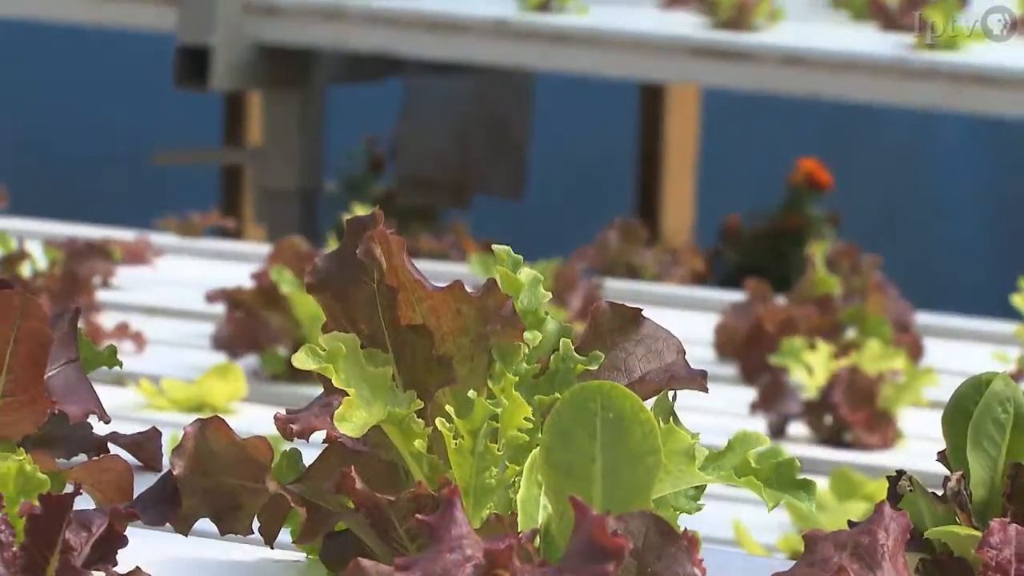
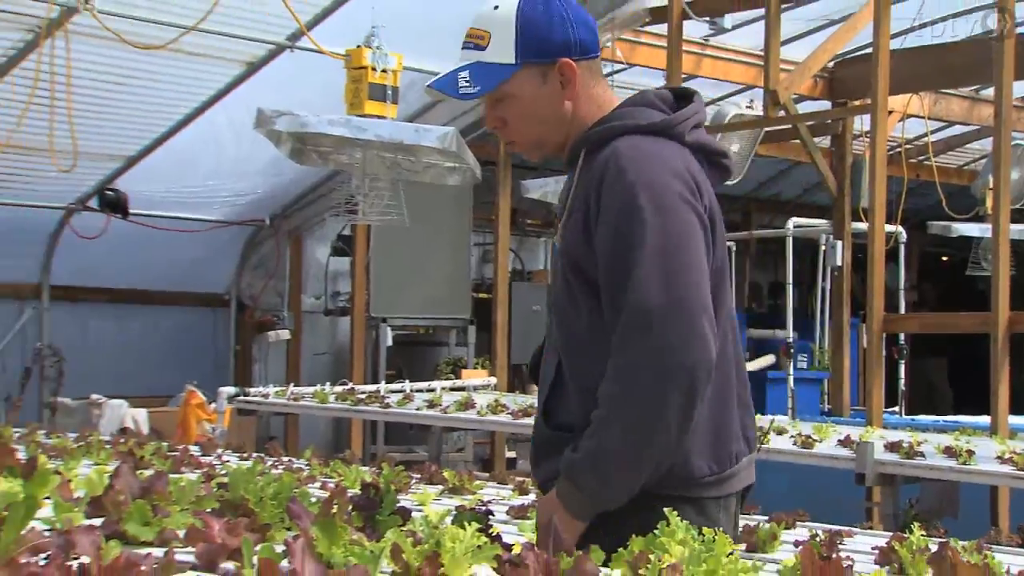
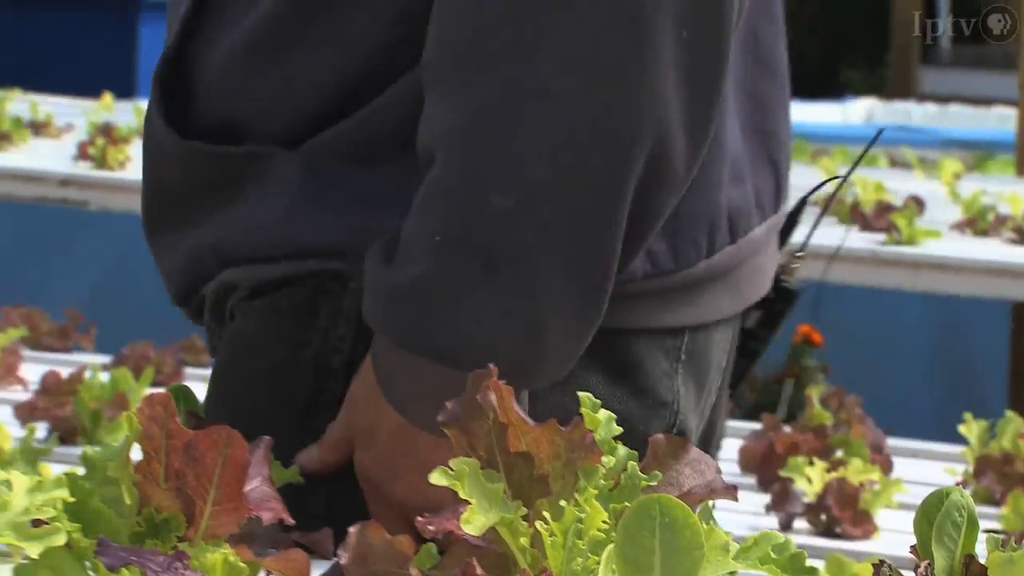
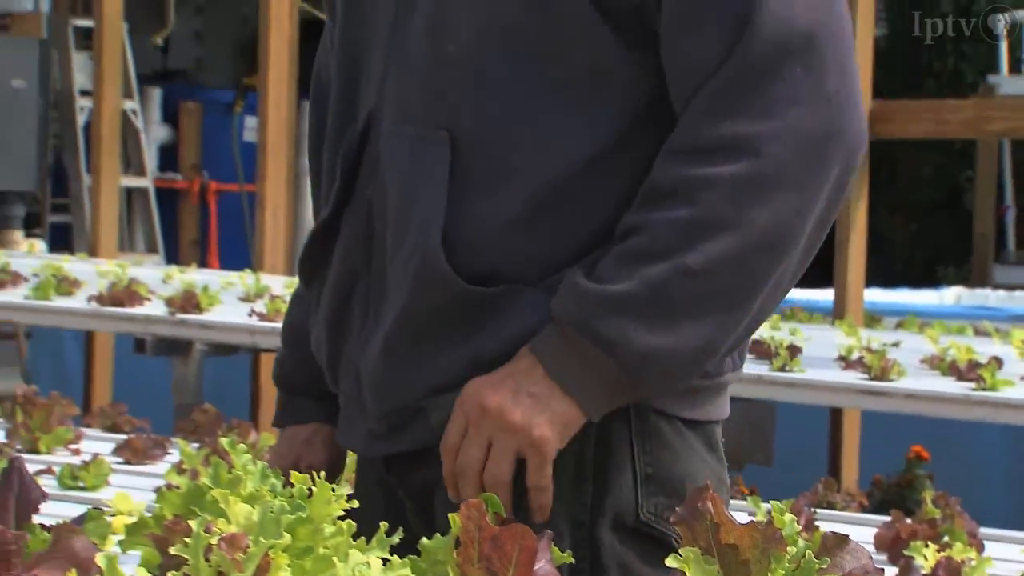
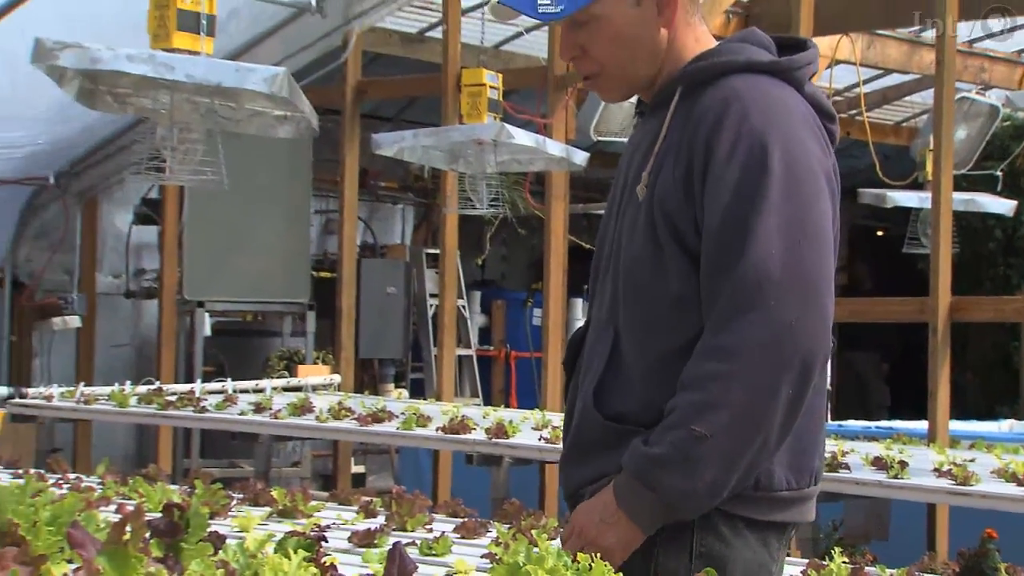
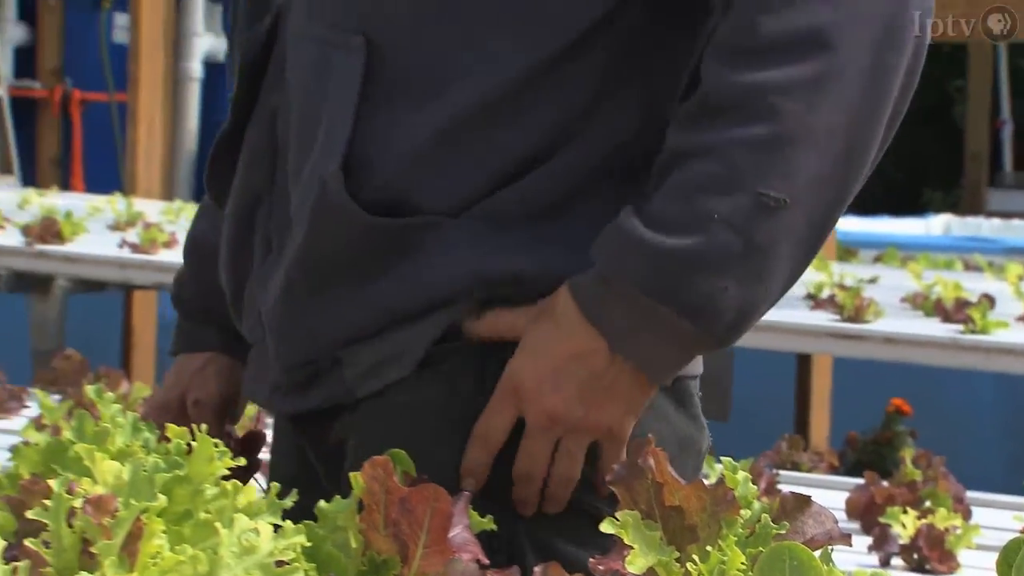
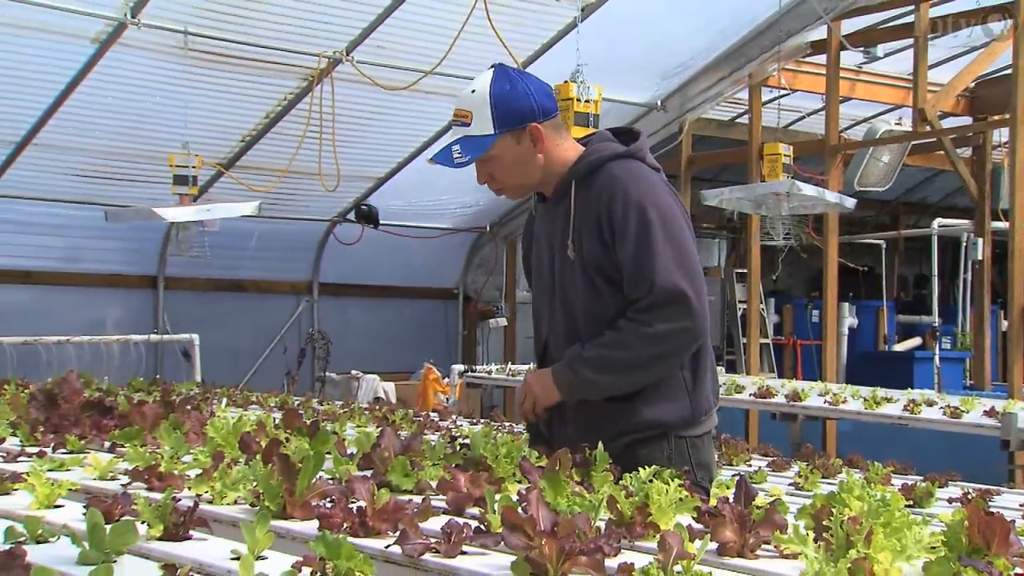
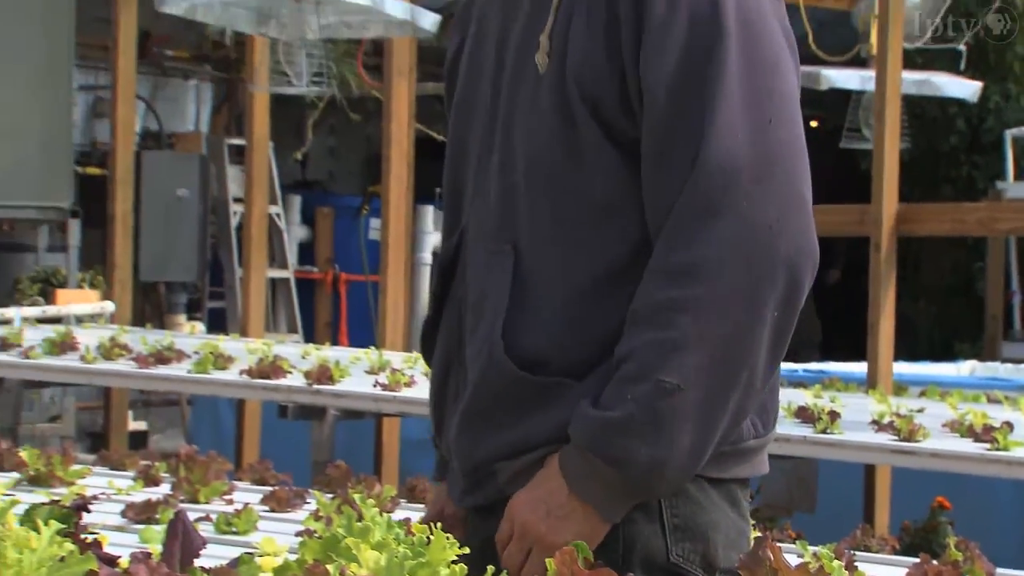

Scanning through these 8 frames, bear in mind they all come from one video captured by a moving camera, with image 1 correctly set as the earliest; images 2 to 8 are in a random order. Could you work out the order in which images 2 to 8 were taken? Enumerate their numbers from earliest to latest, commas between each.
3, 6, 4, 8, 5, 2, 7
